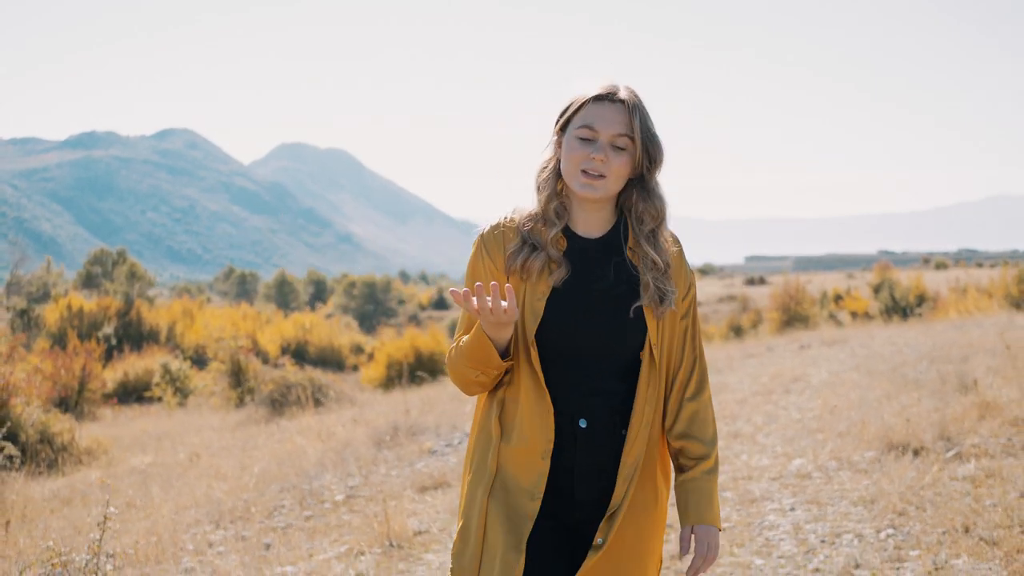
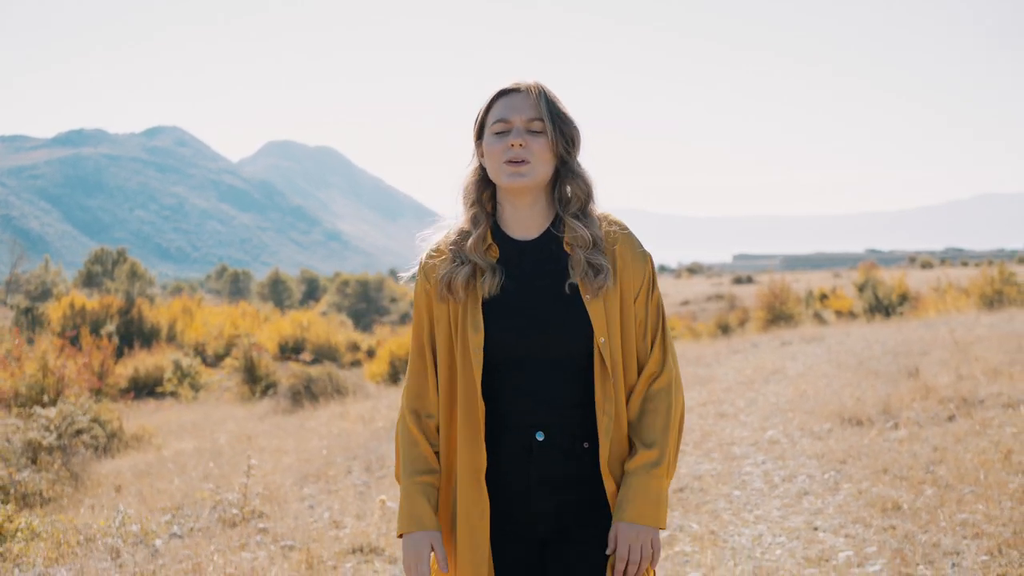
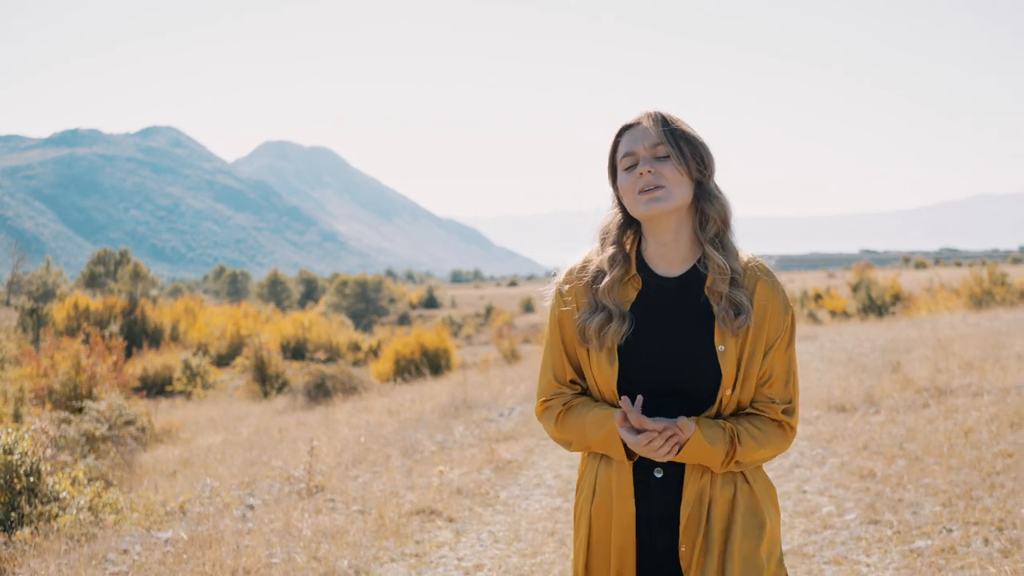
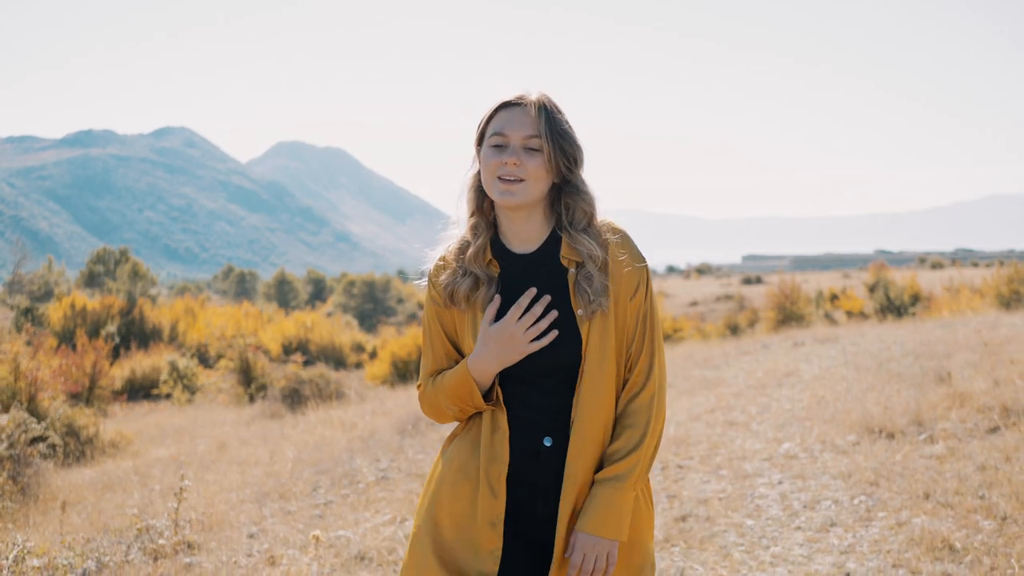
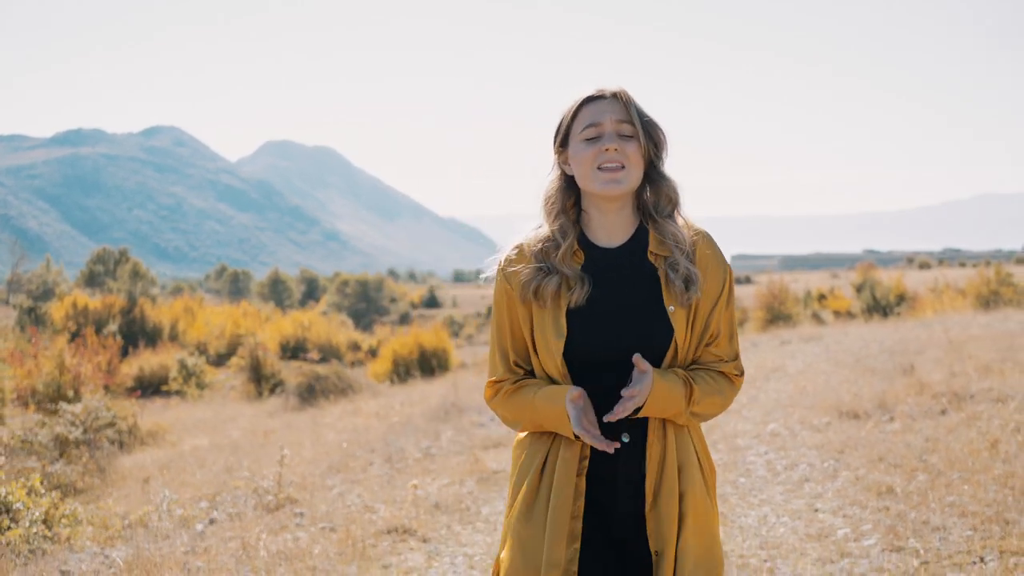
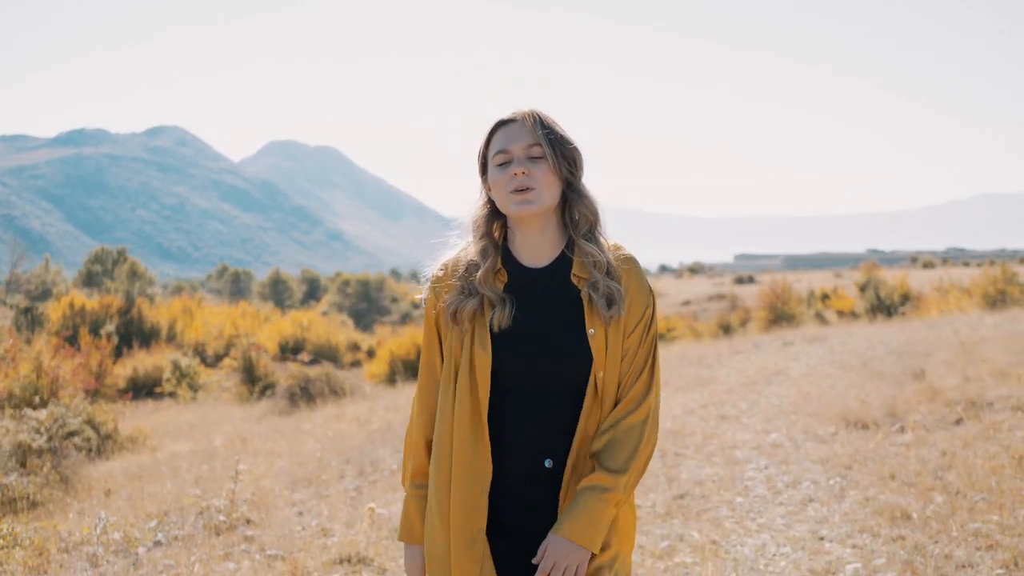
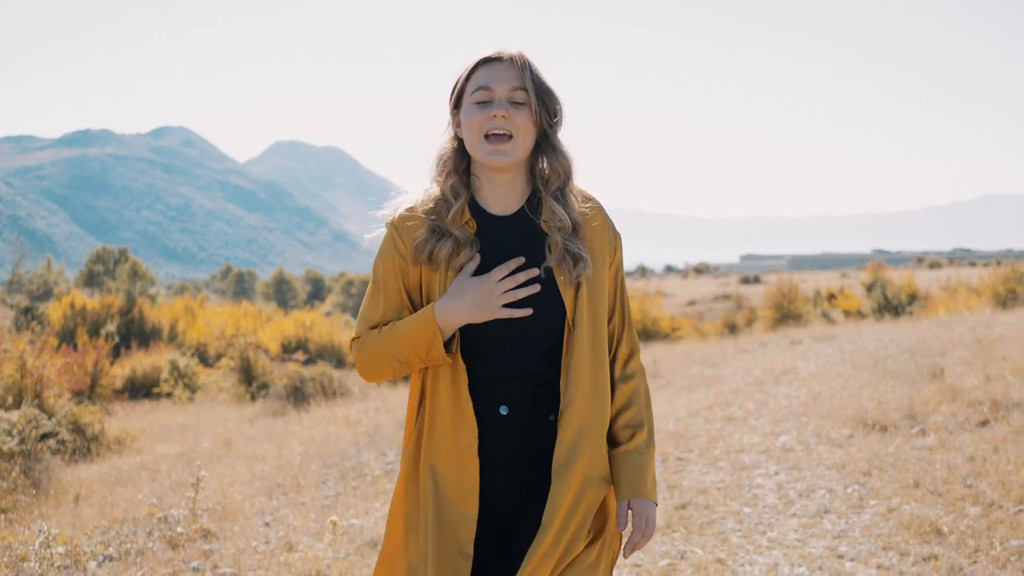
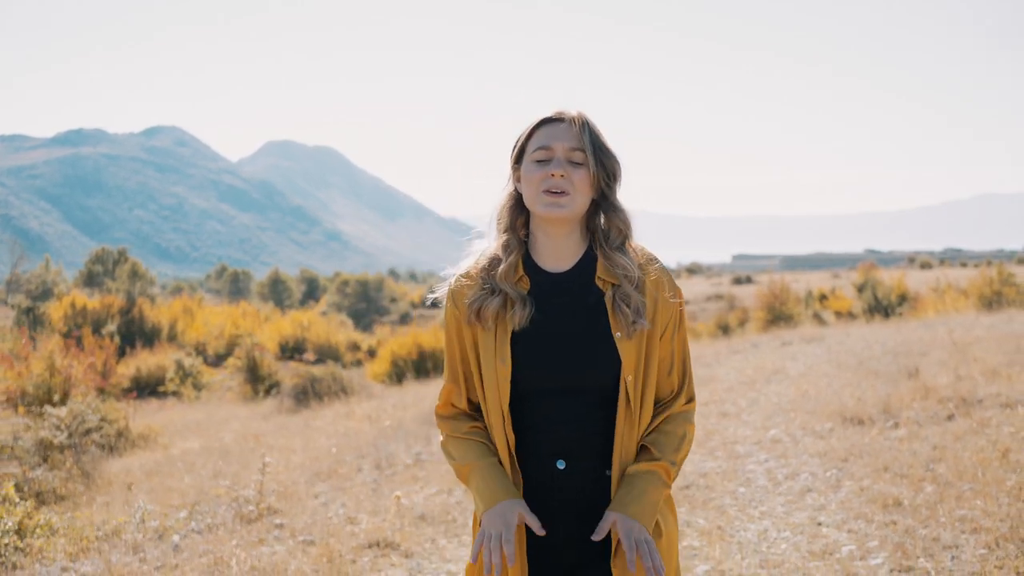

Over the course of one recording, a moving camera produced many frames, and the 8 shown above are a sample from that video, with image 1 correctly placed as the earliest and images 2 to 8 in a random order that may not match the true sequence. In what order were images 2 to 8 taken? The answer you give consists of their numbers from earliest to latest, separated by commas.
4, 7, 6, 2, 8, 5, 3
